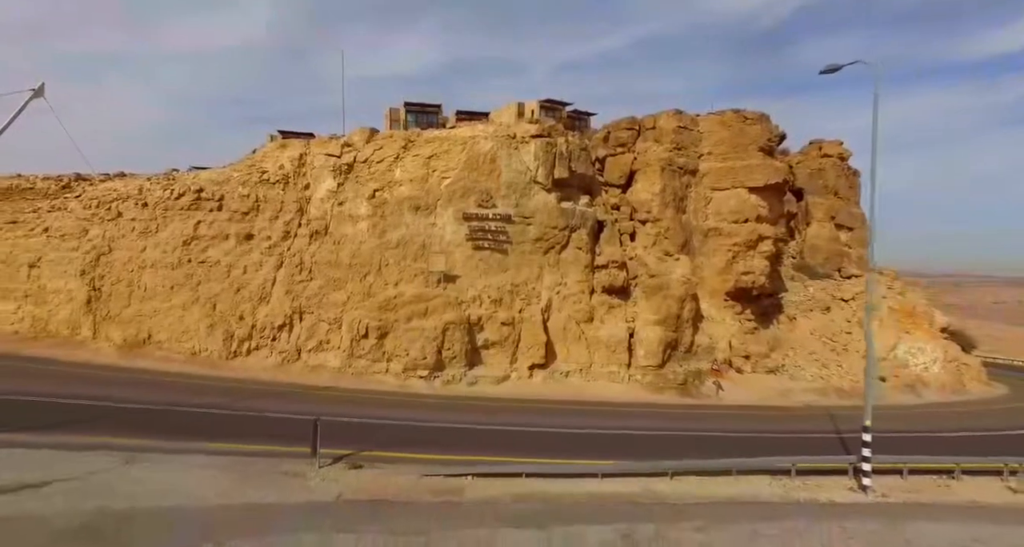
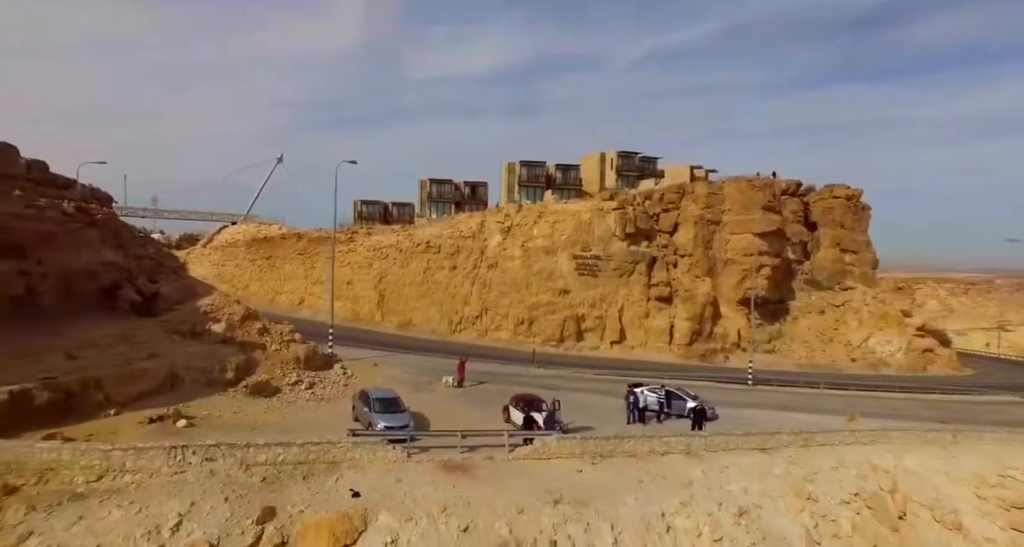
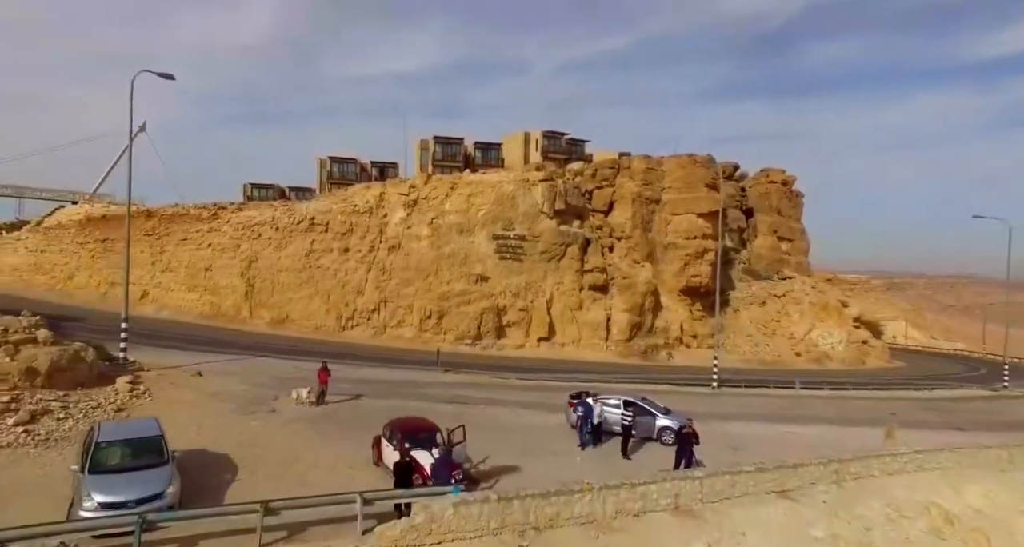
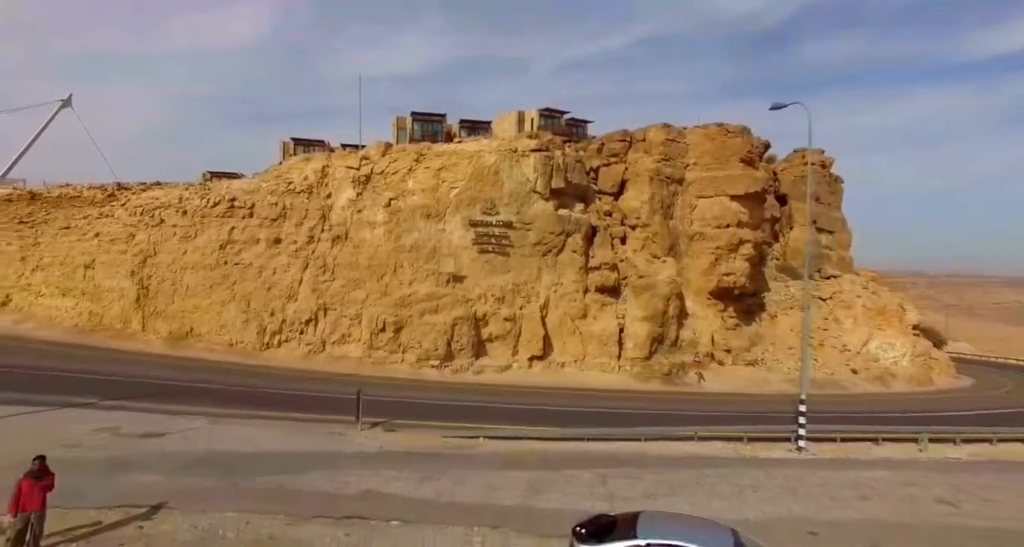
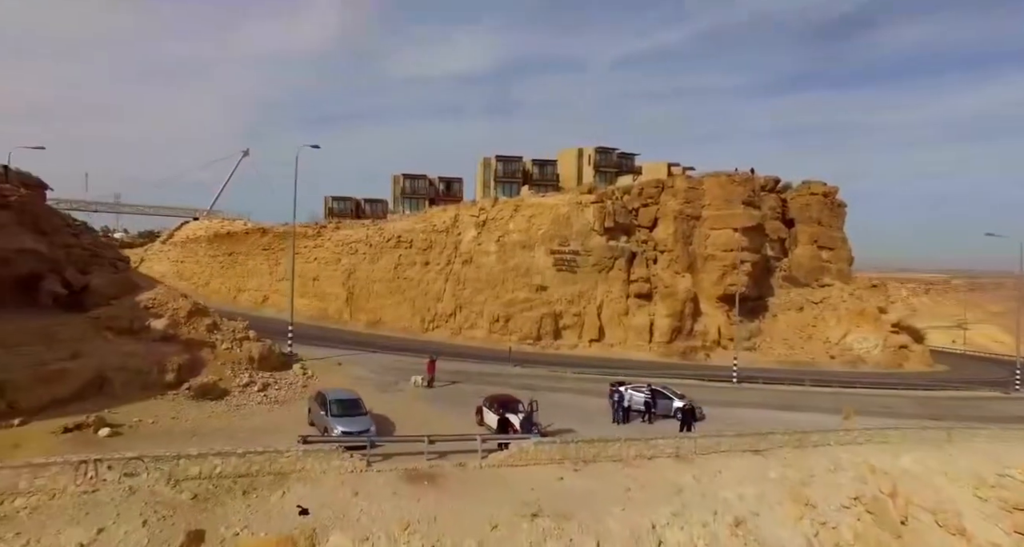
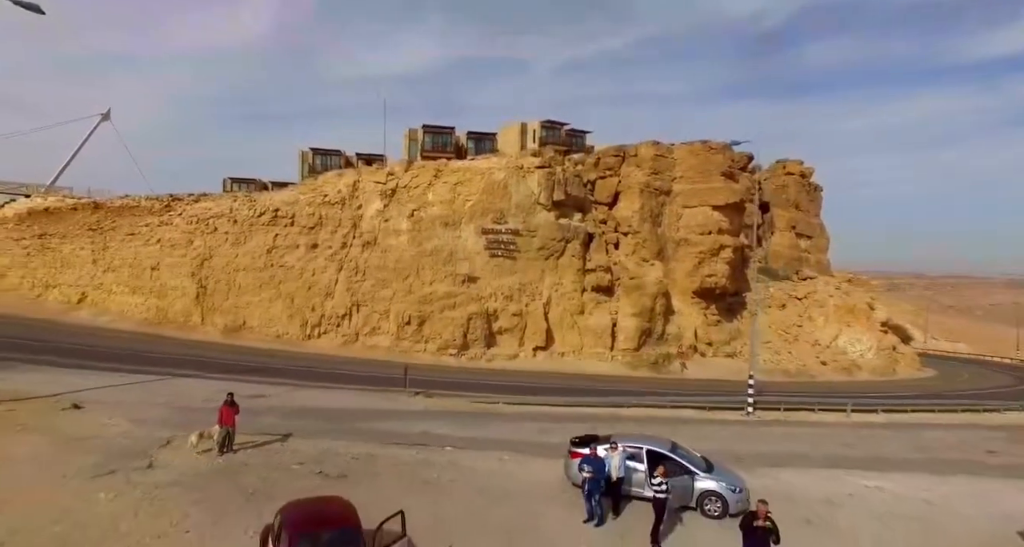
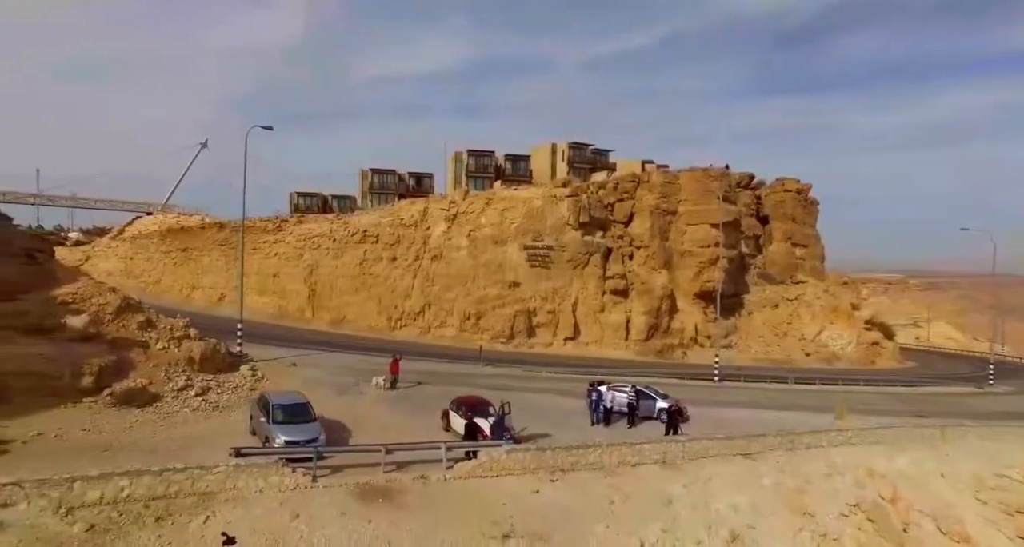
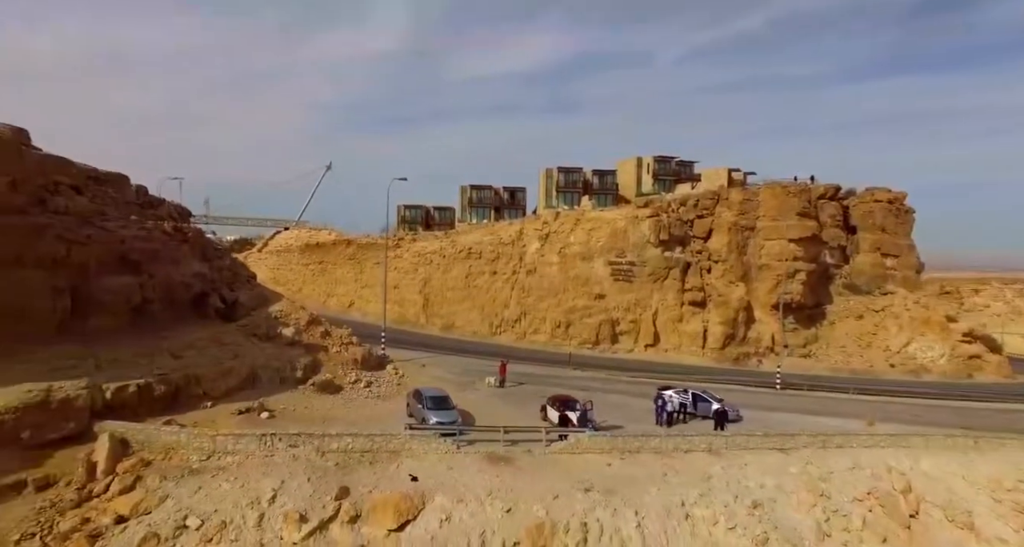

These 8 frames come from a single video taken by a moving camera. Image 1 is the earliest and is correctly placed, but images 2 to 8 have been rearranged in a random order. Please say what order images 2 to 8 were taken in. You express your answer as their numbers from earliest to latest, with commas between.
4, 6, 3, 7, 5, 2, 8
